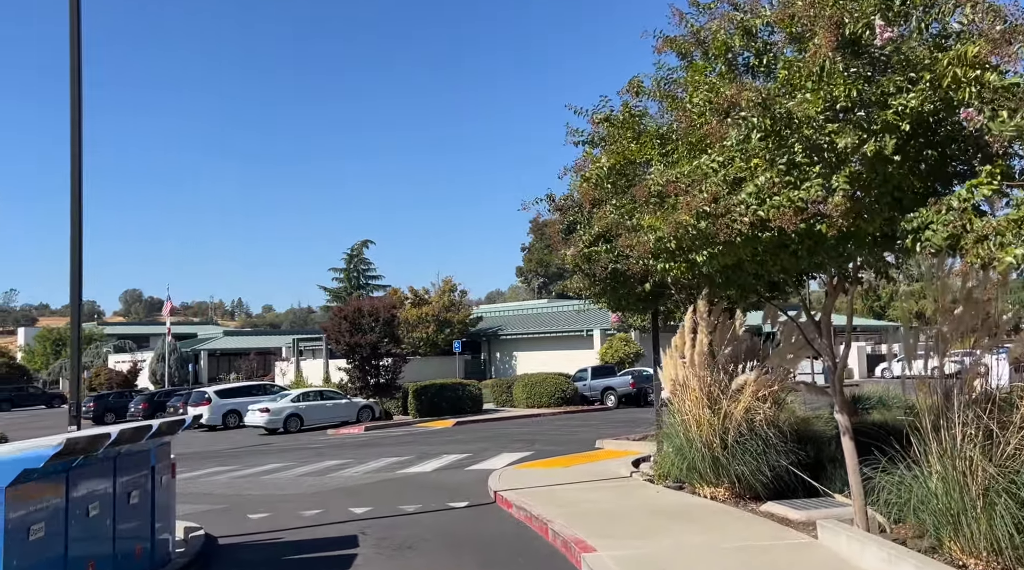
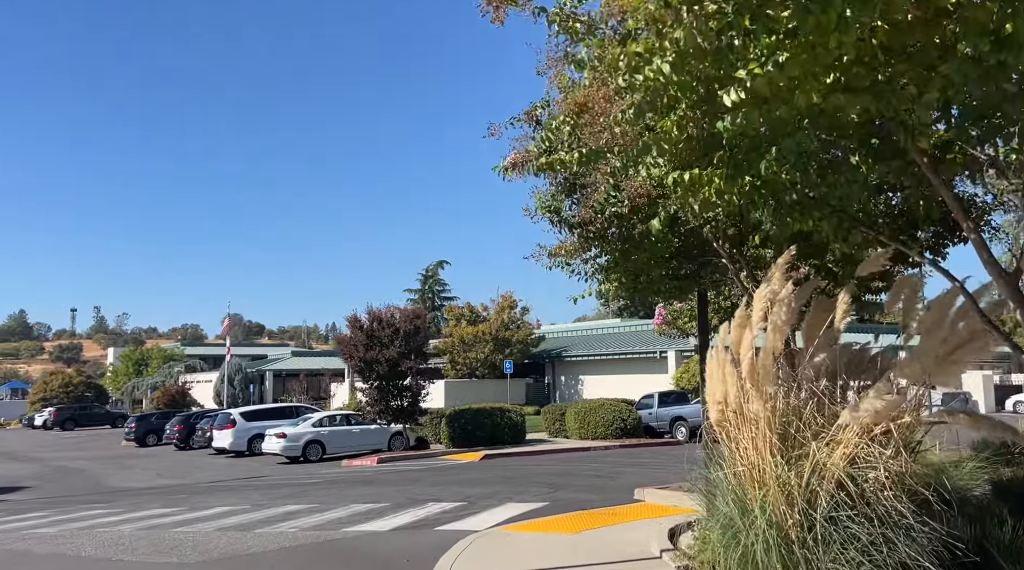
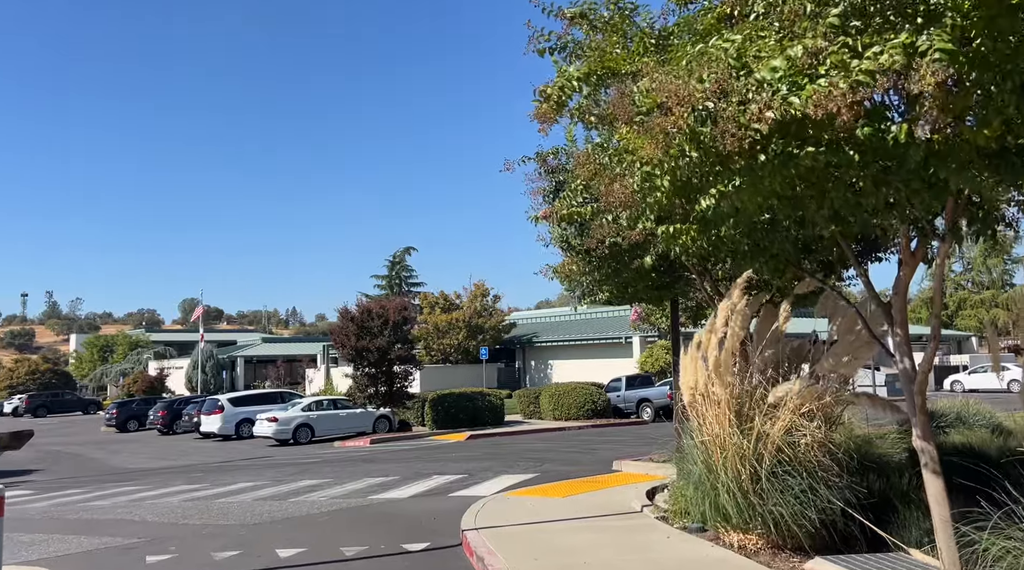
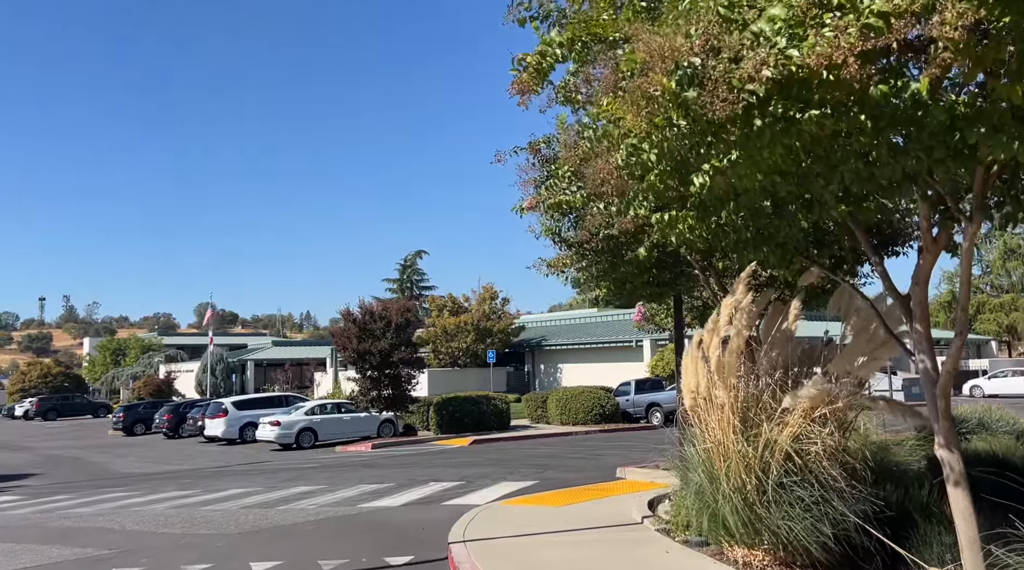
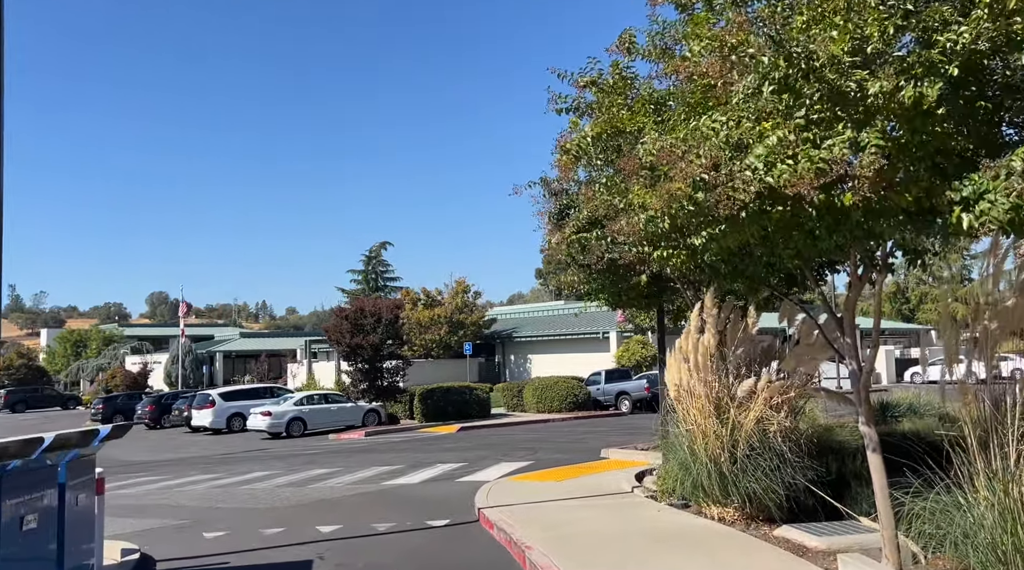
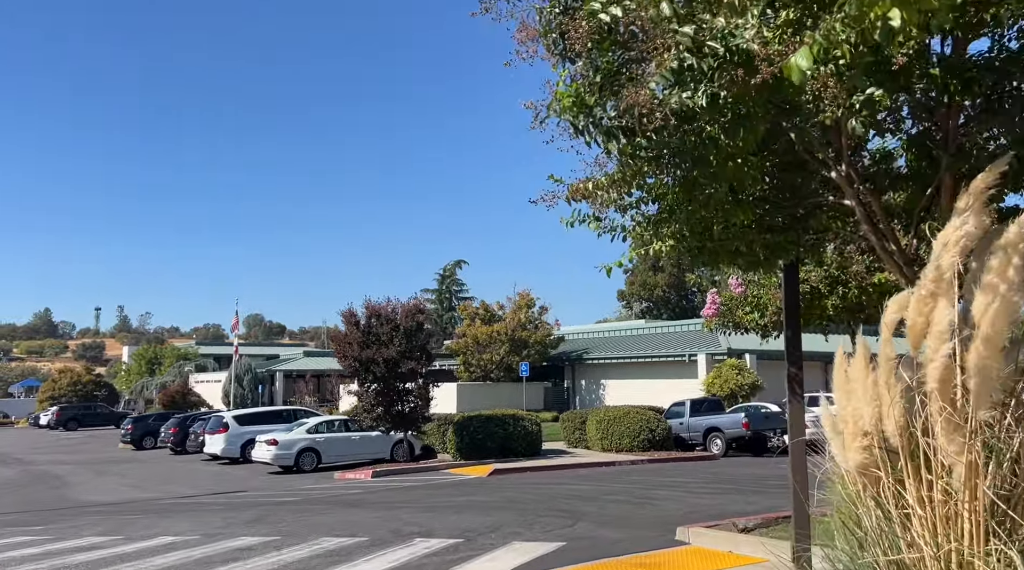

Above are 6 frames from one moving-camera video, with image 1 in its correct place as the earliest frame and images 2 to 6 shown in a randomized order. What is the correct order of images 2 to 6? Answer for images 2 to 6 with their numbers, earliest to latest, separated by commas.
5, 3, 4, 2, 6
